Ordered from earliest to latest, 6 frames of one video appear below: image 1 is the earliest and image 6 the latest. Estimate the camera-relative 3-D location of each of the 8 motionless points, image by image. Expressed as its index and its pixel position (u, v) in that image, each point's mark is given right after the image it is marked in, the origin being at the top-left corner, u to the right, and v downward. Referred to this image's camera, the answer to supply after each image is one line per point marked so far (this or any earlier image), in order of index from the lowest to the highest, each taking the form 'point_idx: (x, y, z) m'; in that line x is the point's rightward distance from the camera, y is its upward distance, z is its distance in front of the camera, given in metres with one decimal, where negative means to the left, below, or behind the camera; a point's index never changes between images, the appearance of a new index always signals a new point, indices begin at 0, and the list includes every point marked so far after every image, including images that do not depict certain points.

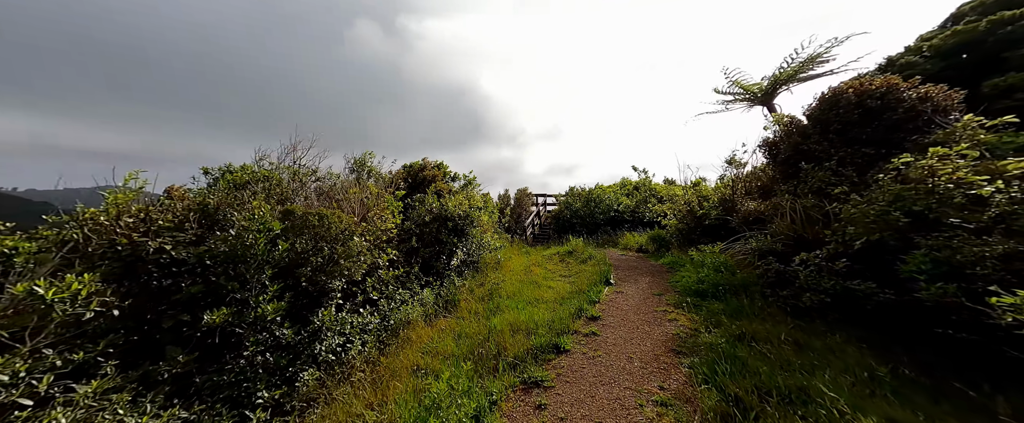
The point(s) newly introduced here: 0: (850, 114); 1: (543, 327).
0: (+5.4, +1.6, +5.2) m
1: (+0.4, -1.4, +3.8) m
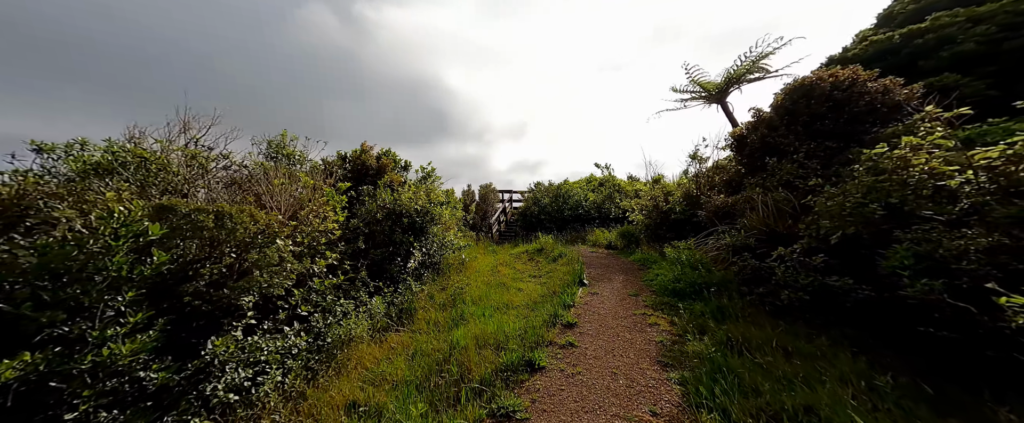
0: (+4.9, +1.7, +5.2) m
1: (0.0, -1.4, +3.3) m
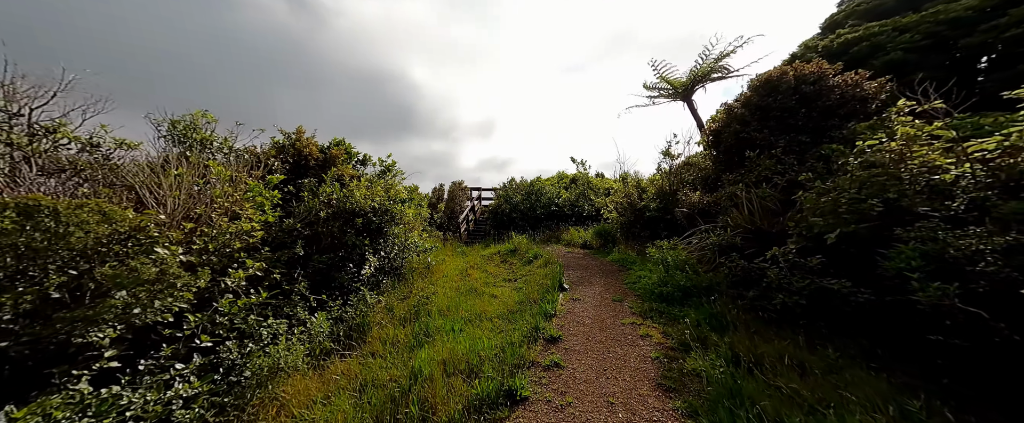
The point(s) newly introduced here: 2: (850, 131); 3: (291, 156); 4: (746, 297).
0: (+4.4, +1.8, +5.1) m
1: (-0.2, -1.3, +2.8) m
2: (+4.6, +1.1, +4.4) m
3: (-3.1, +0.8, +4.5) m
4: (+2.7, -1.0, +3.6) m
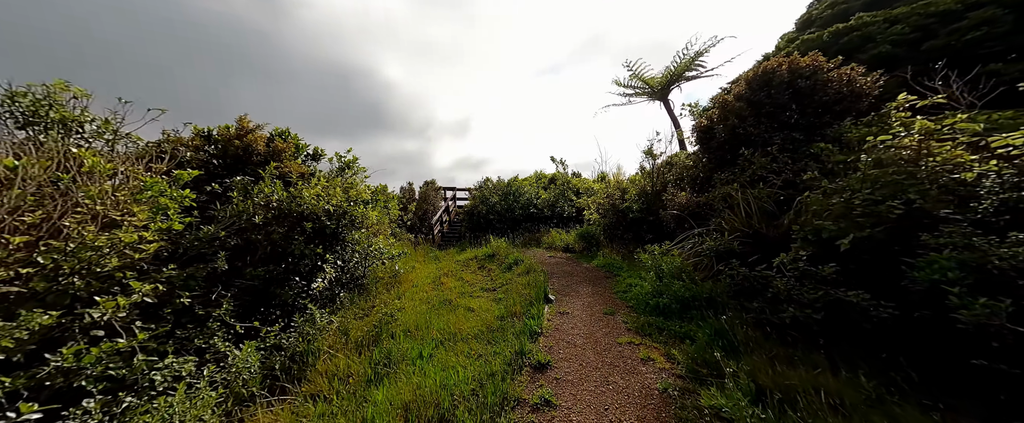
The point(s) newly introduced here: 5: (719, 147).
0: (+4.1, +1.8, +4.9) m
1: (-0.3, -1.4, +2.2) m
2: (+4.4, +1.1, +4.1) m
3: (-3.4, +0.7, +3.7) m
4: (+2.5, -1.0, +3.3) m
5: (+3.6, +1.1, +5.7) m
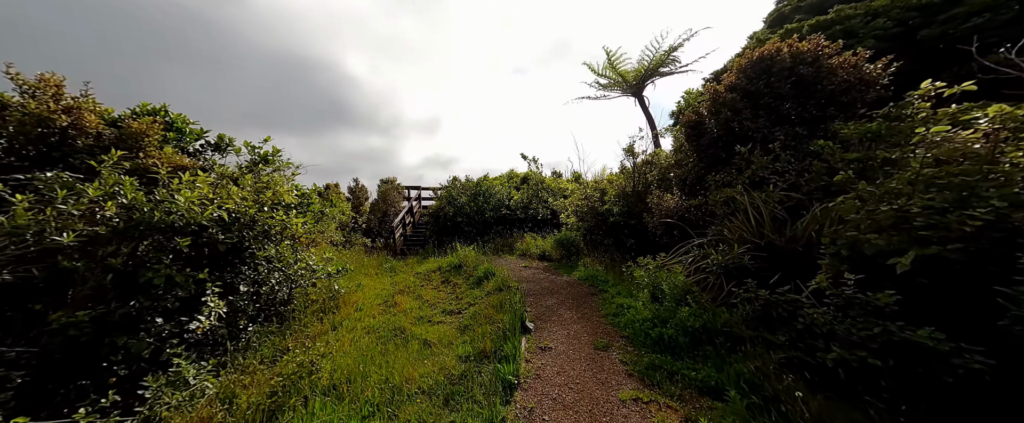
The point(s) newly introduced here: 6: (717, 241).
0: (+3.7, +1.7, +4.3) m
1: (-0.5, -1.5, +1.3) m
2: (+4.0, +1.0, +3.6) m
3: (-3.7, +0.7, +2.5) m
4: (+2.2, -1.1, +2.6) m
5: (+3.2, +1.1, +5.0) m
6: (+2.5, -0.4, +3.9) m
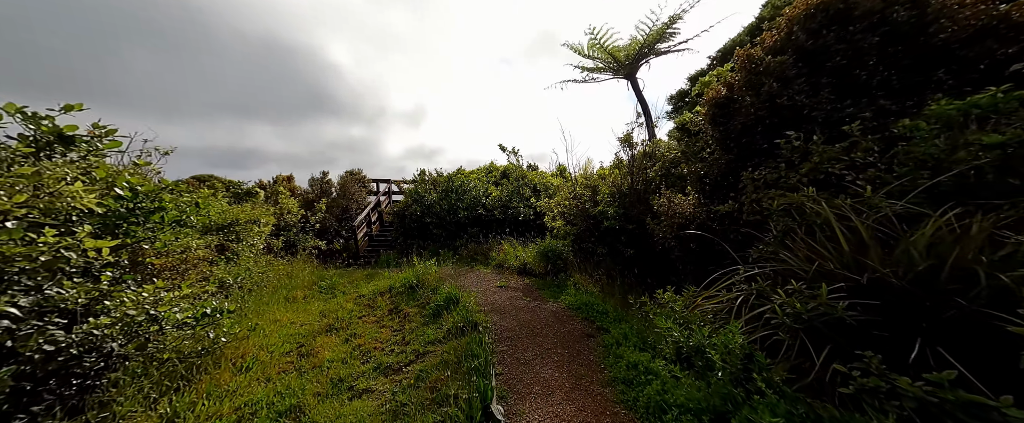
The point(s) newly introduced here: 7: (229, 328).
0: (+3.3, +1.6, +3.0) m
1: (-0.7, -1.6, -0.1) m
2: (+3.7, +0.9, +2.4) m
3: (-4.0, +0.5, +0.9) m
4: (+1.9, -1.2, +1.3) m
5: (+2.8, +1.0, +3.7) m
6: (+2.2, -0.5, +2.6) m
7: (-3.0, -1.1, +3.2) m
